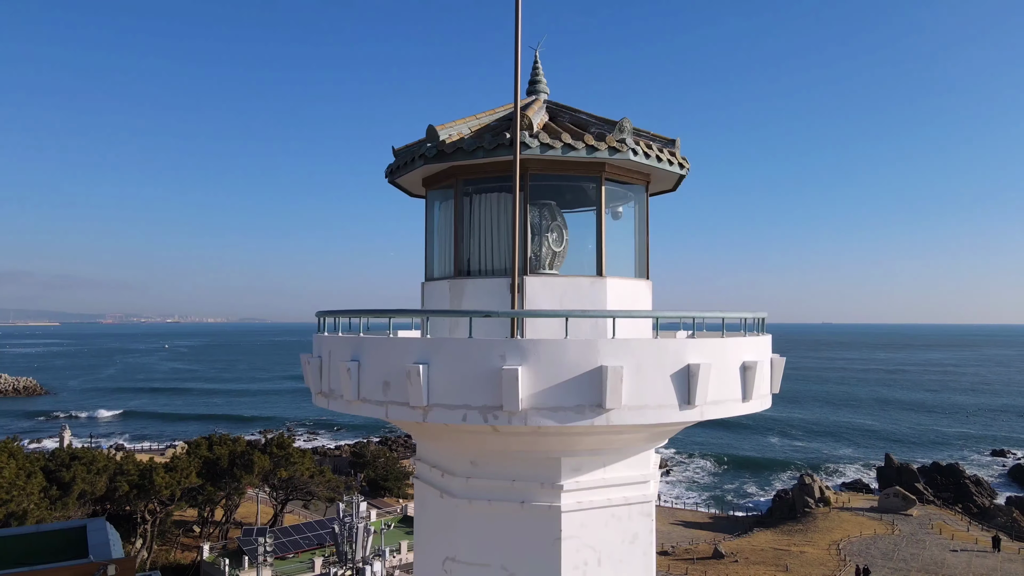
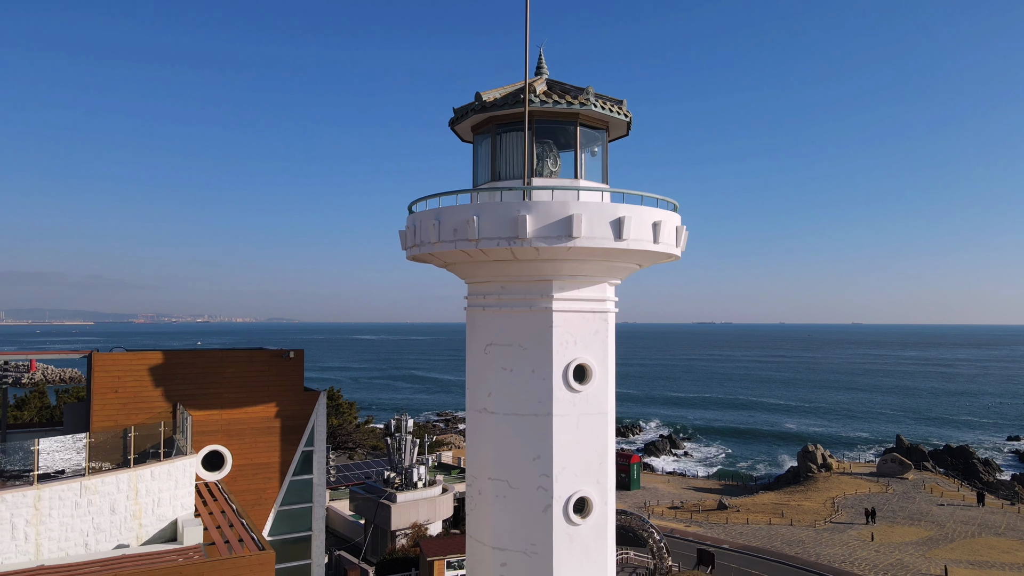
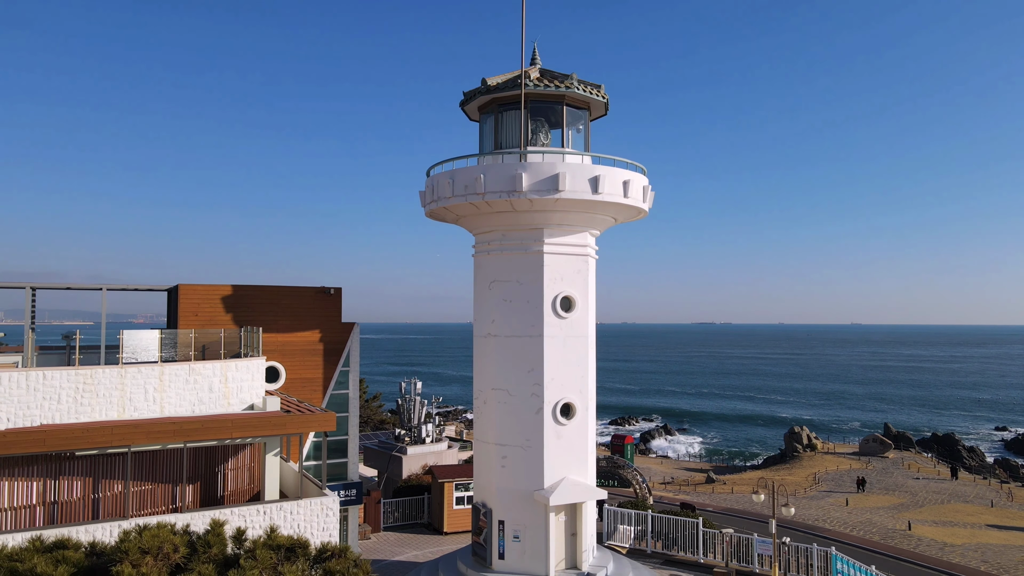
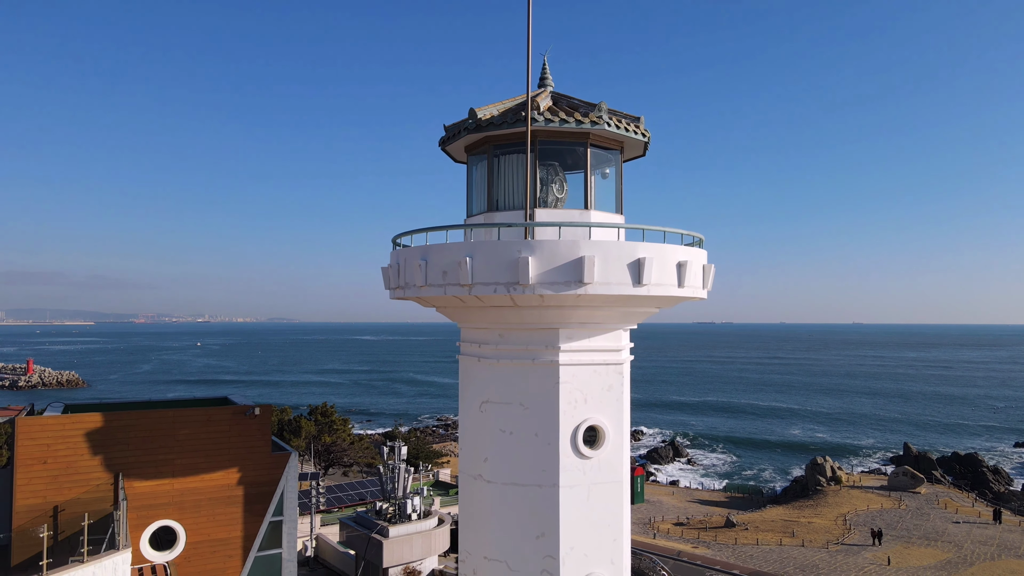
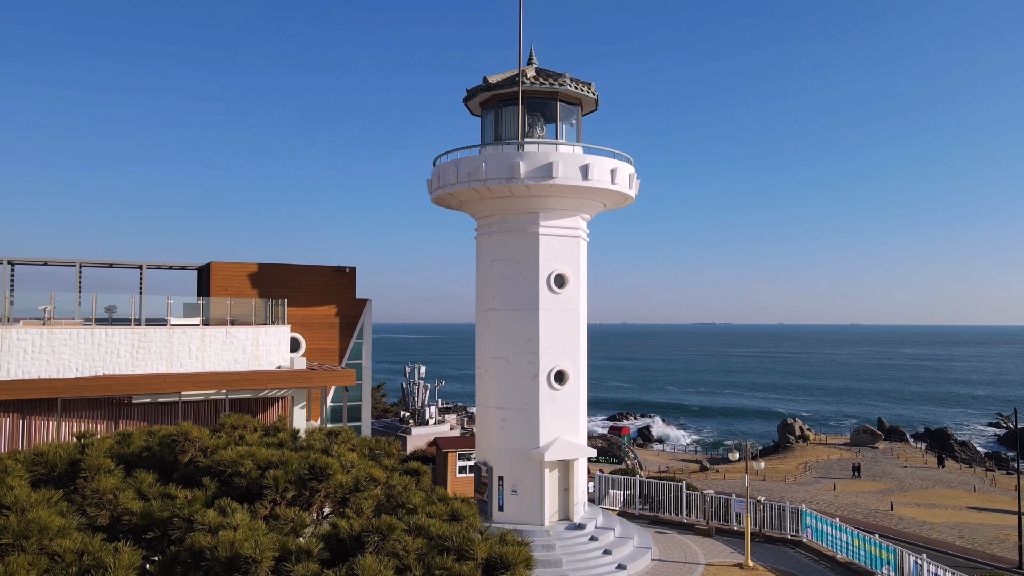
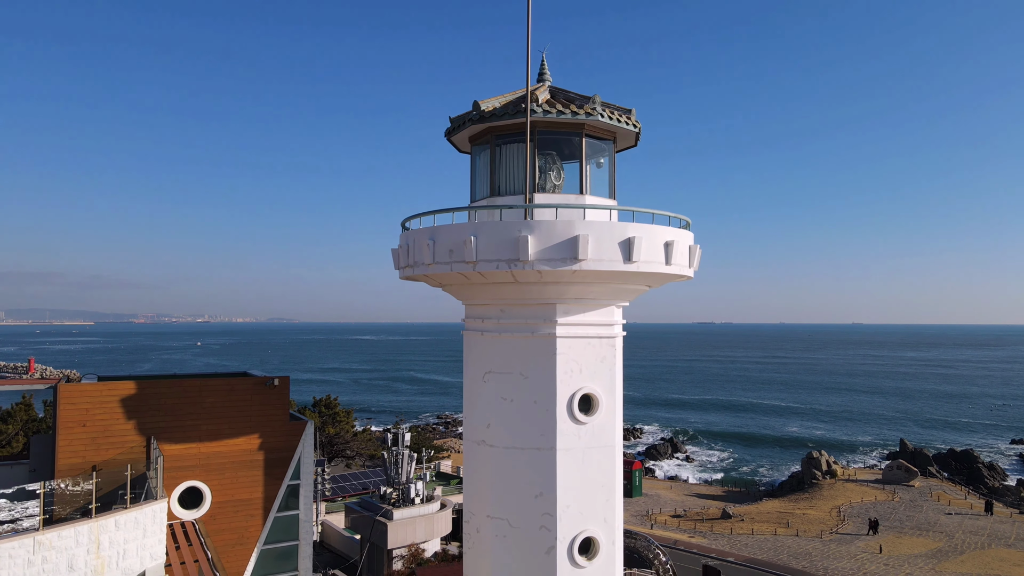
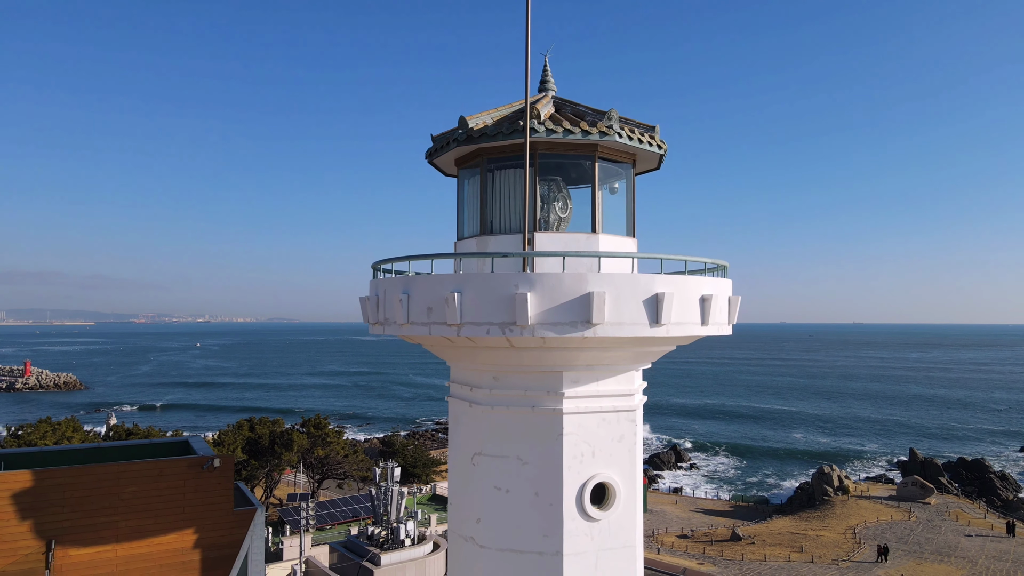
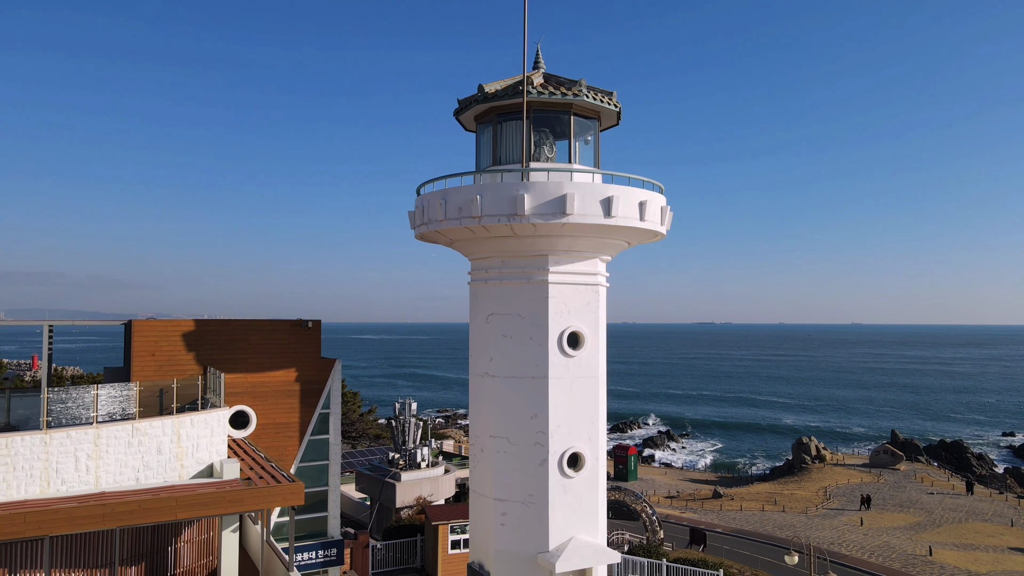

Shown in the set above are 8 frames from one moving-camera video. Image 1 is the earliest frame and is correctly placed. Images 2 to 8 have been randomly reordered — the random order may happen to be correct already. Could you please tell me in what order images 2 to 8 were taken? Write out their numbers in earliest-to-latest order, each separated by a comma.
7, 4, 6, 2, 8, 3, 5
